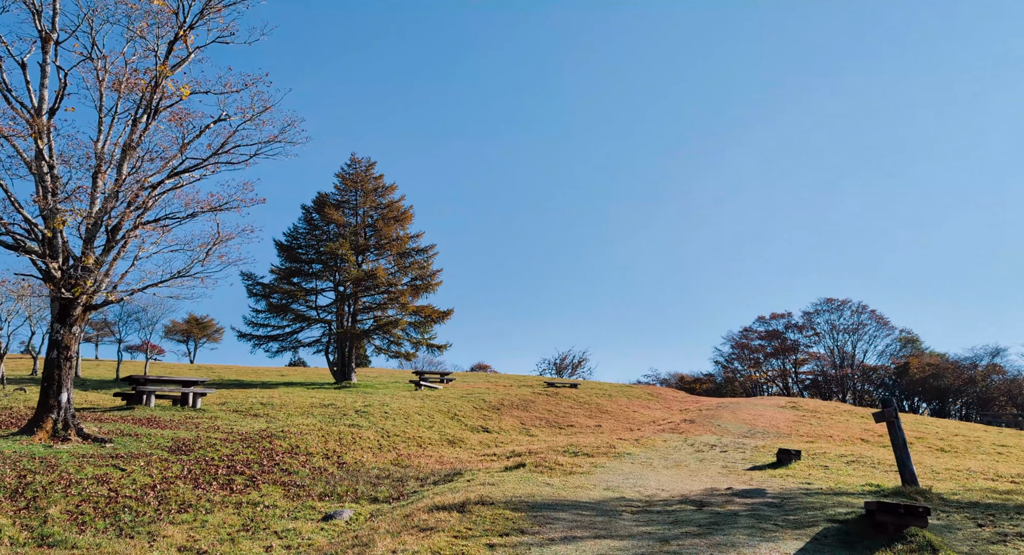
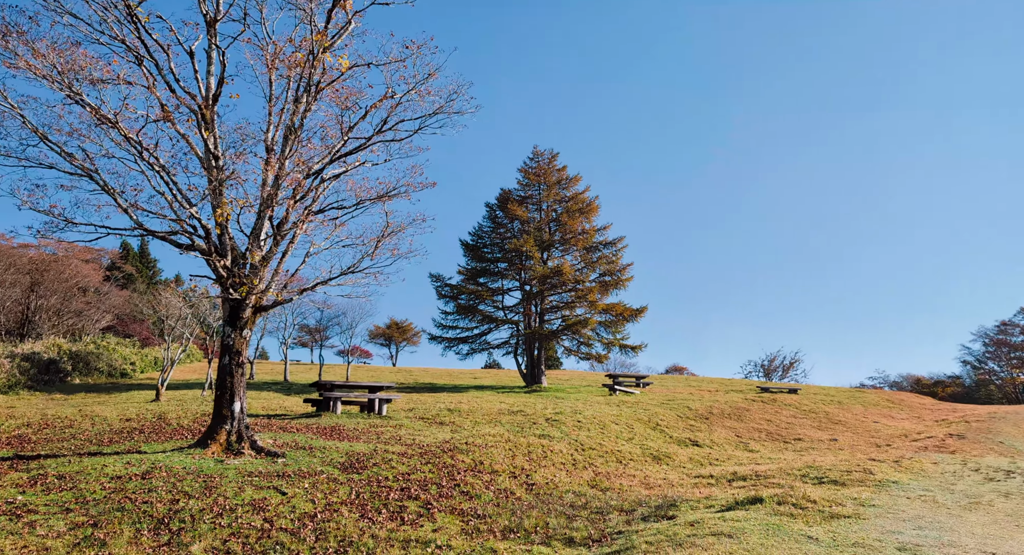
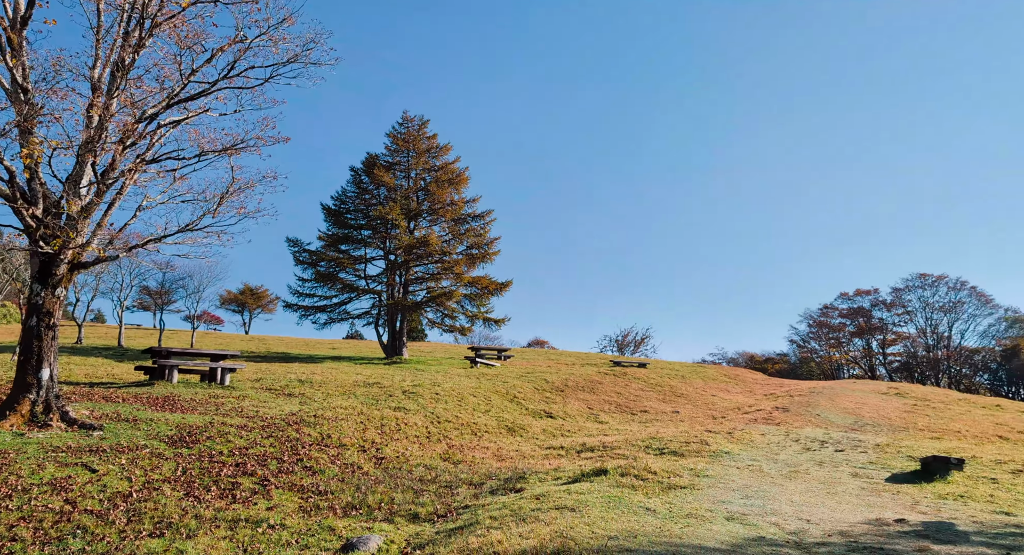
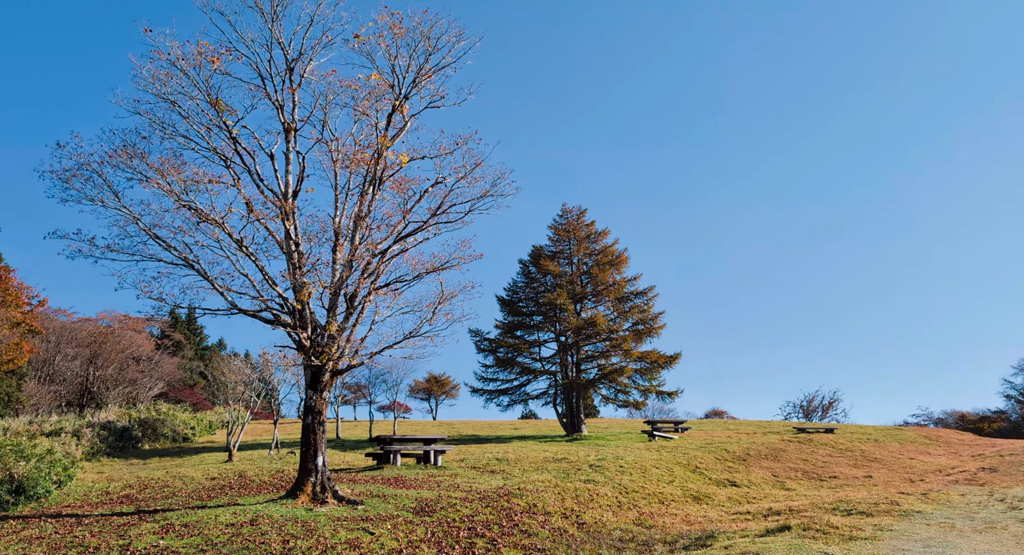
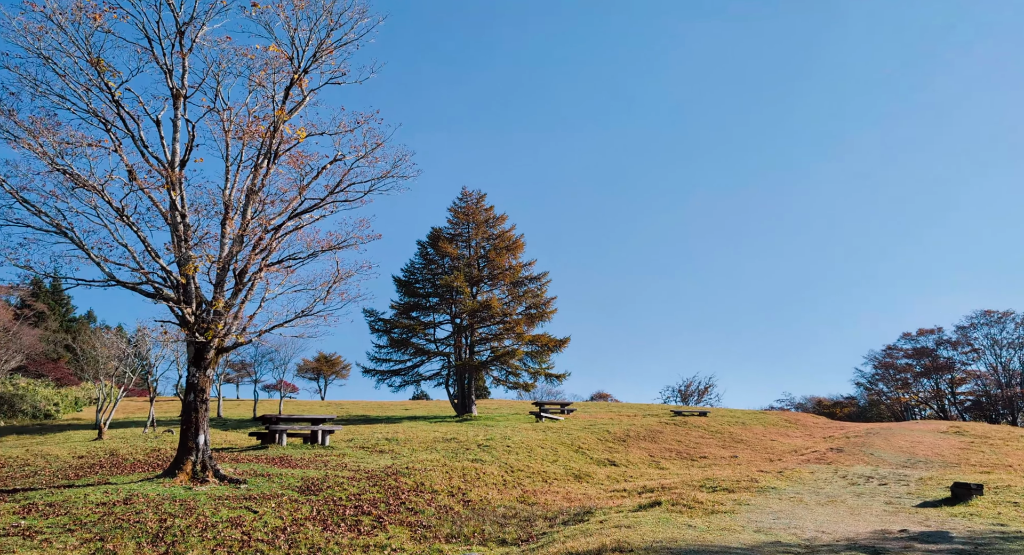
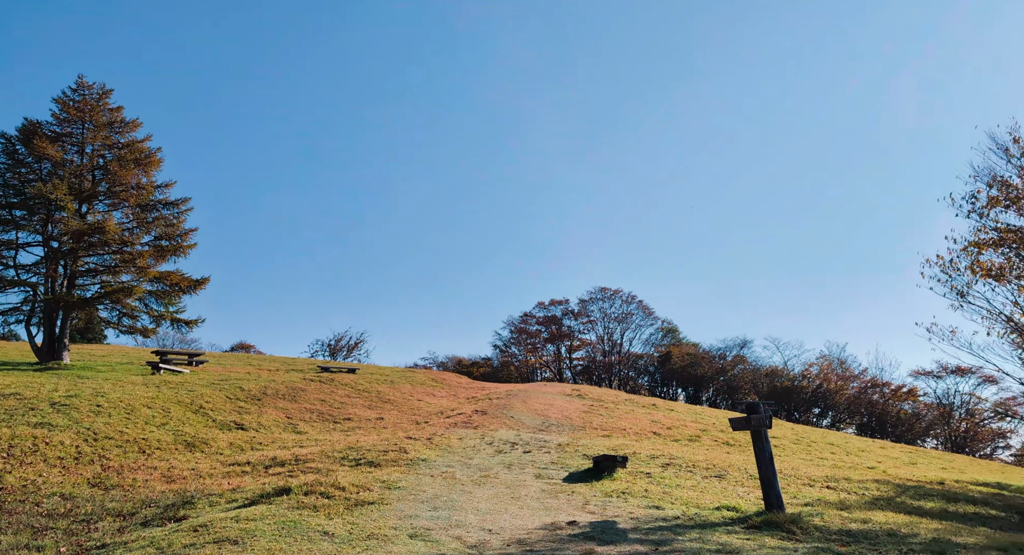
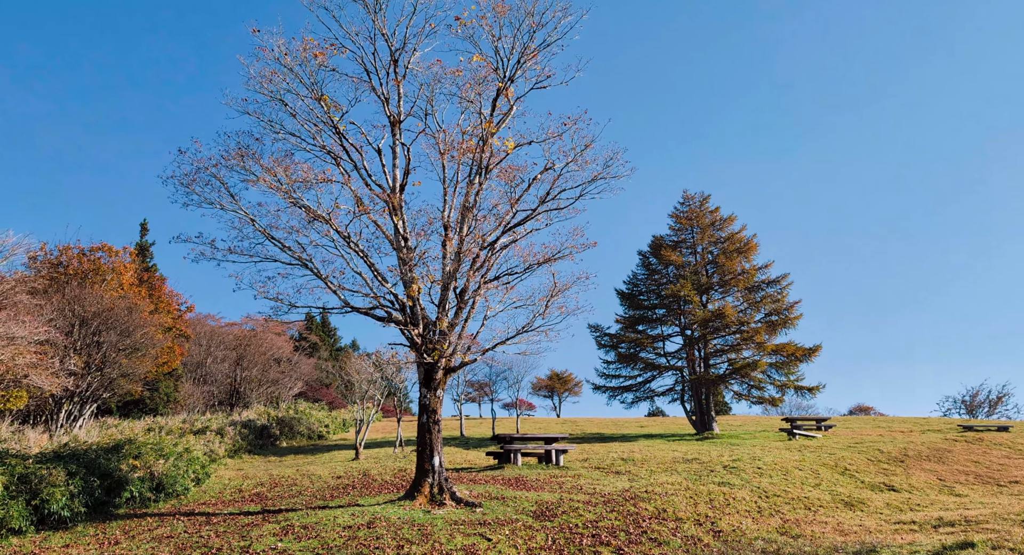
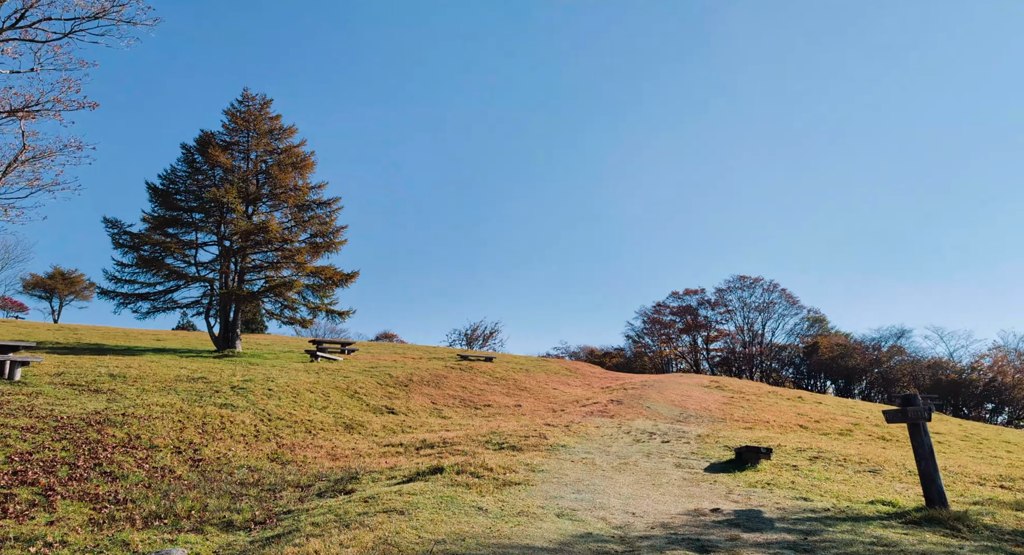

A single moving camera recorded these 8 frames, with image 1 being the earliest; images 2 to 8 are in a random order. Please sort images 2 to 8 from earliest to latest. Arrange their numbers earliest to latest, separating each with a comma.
5, 4, 7, 2, 3, 8, 6
